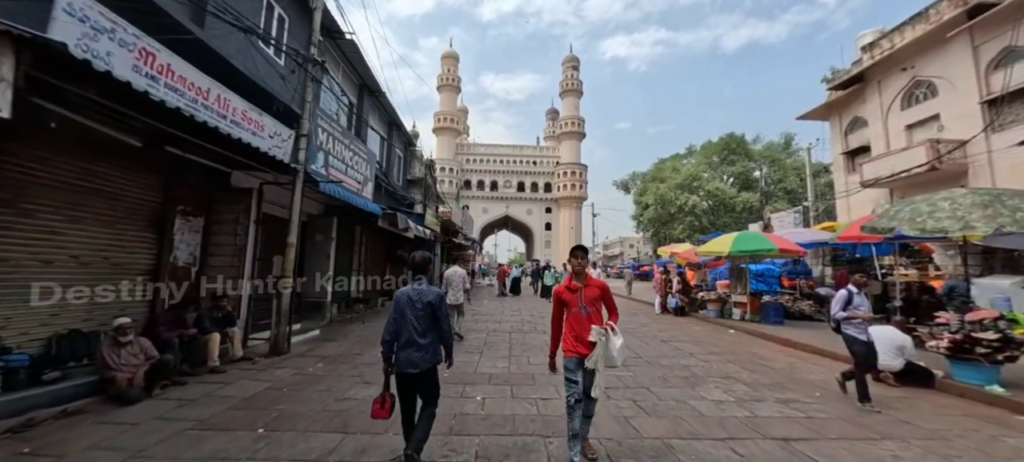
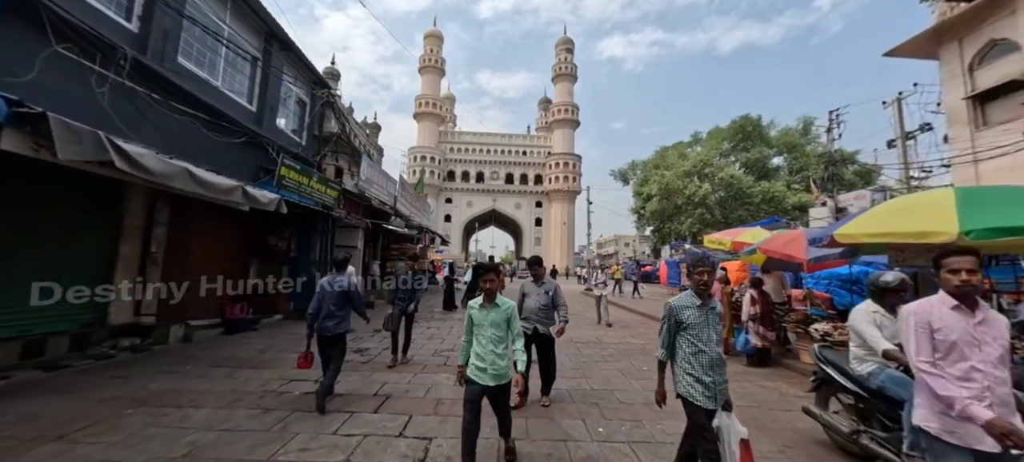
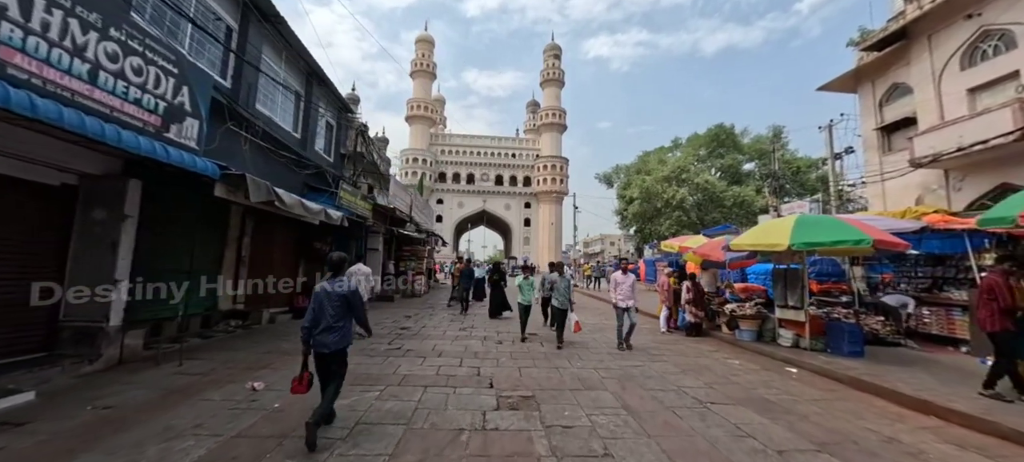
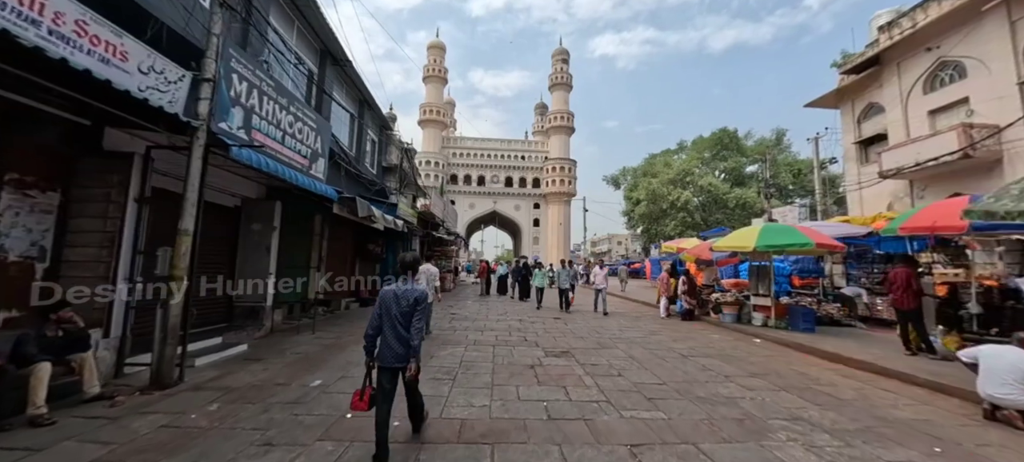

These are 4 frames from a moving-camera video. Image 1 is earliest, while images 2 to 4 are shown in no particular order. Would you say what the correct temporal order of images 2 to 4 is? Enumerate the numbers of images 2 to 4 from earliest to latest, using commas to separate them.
4, 3, 2
